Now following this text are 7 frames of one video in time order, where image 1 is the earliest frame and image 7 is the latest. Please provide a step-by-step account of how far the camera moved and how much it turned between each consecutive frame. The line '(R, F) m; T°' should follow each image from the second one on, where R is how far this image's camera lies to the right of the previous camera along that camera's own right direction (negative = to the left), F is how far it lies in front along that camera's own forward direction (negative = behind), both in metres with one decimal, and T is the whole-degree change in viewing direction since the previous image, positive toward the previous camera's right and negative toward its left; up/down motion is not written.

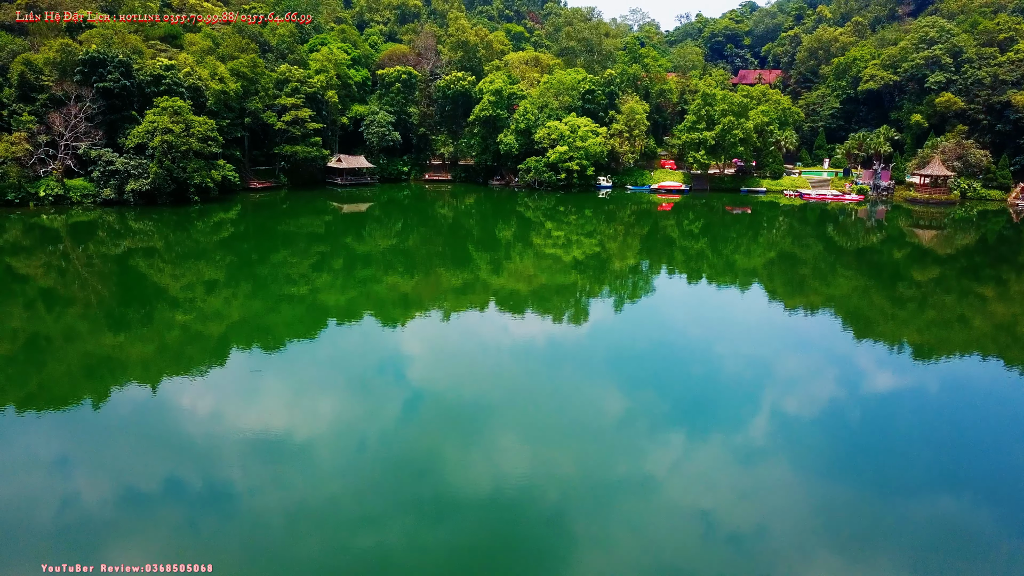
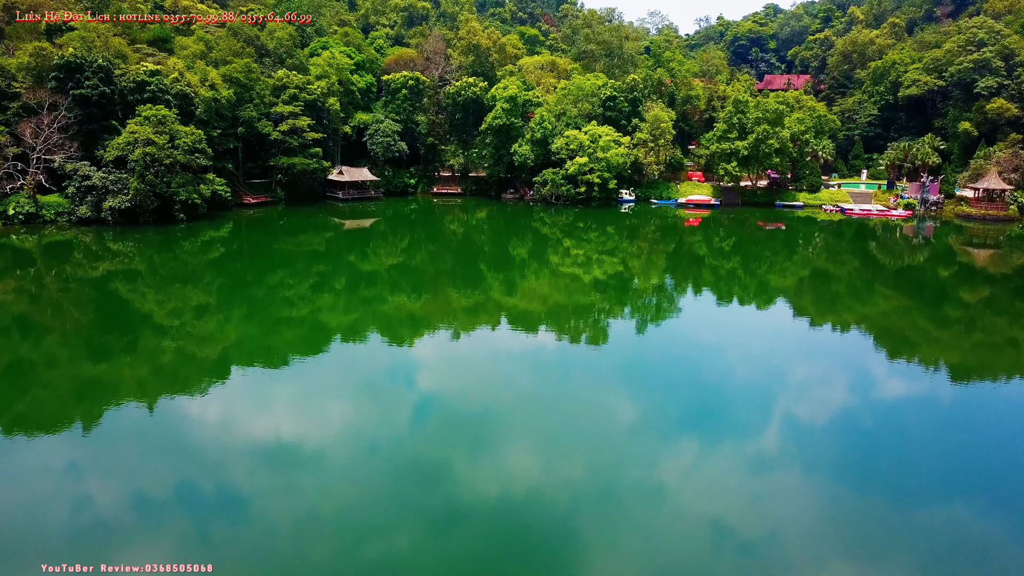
(-0.2, +2.8) m; -1°
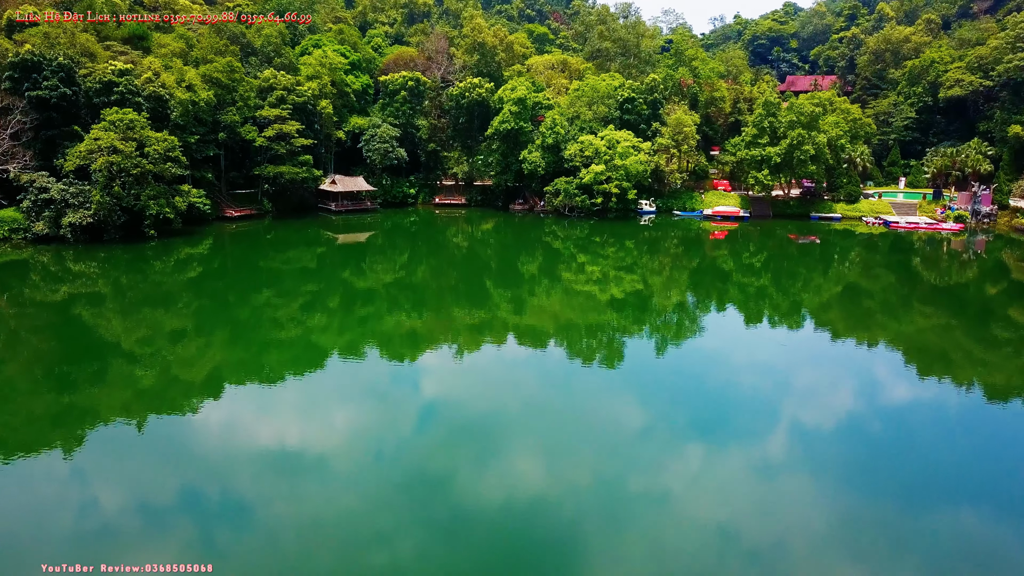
(-0.2, +3.0) m; 0°
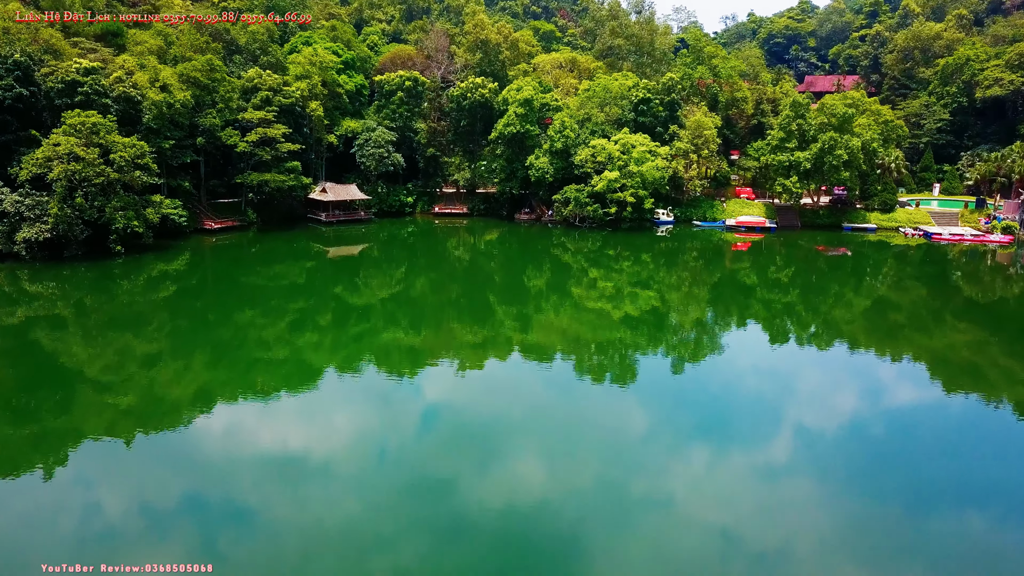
(-0.1, +2.5) m; 0°
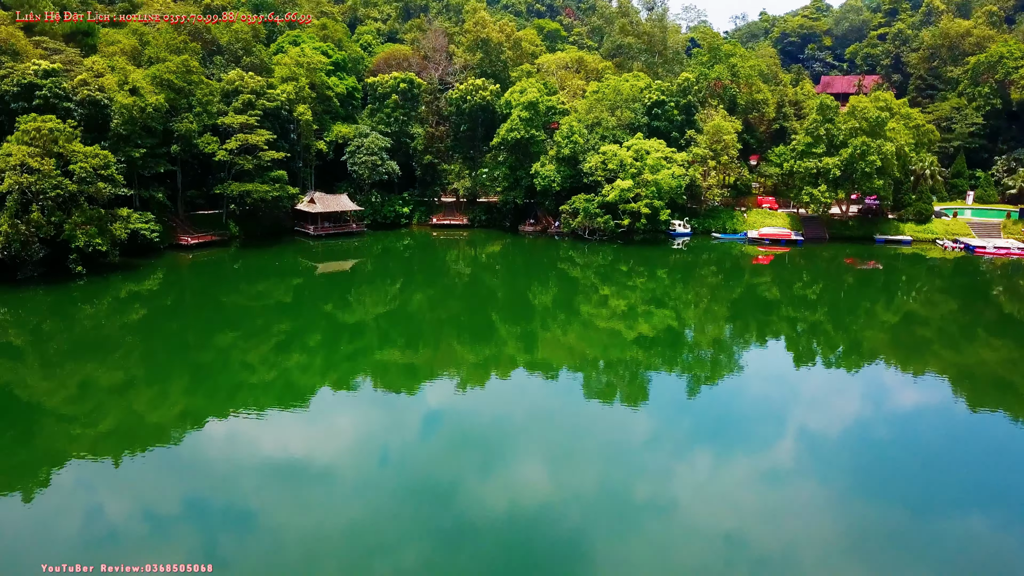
(-0.1, +2.2) m; 0°
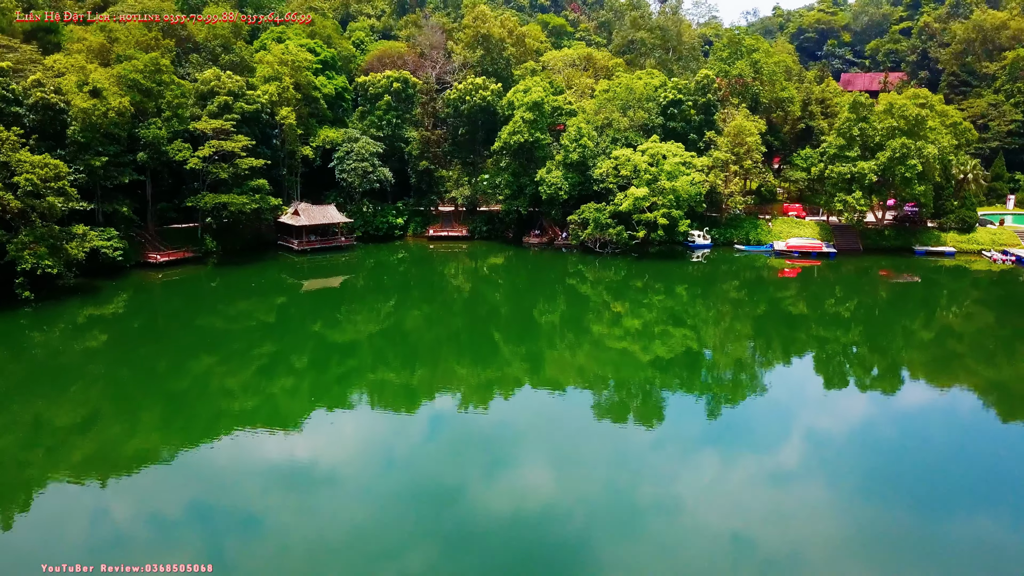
(0.0, +2.4) m; 0°
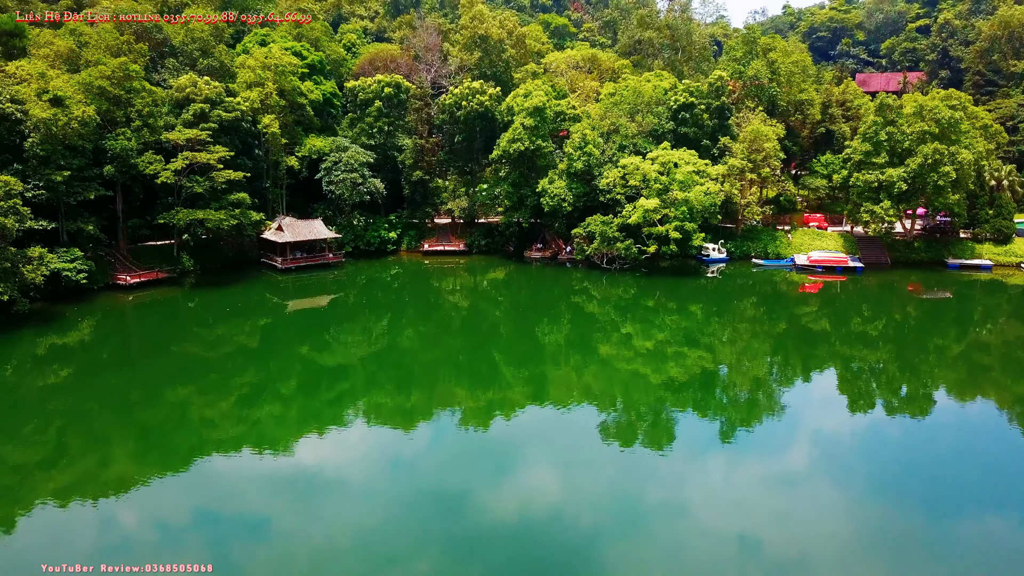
(+0.1, +1.8) m; 0°
